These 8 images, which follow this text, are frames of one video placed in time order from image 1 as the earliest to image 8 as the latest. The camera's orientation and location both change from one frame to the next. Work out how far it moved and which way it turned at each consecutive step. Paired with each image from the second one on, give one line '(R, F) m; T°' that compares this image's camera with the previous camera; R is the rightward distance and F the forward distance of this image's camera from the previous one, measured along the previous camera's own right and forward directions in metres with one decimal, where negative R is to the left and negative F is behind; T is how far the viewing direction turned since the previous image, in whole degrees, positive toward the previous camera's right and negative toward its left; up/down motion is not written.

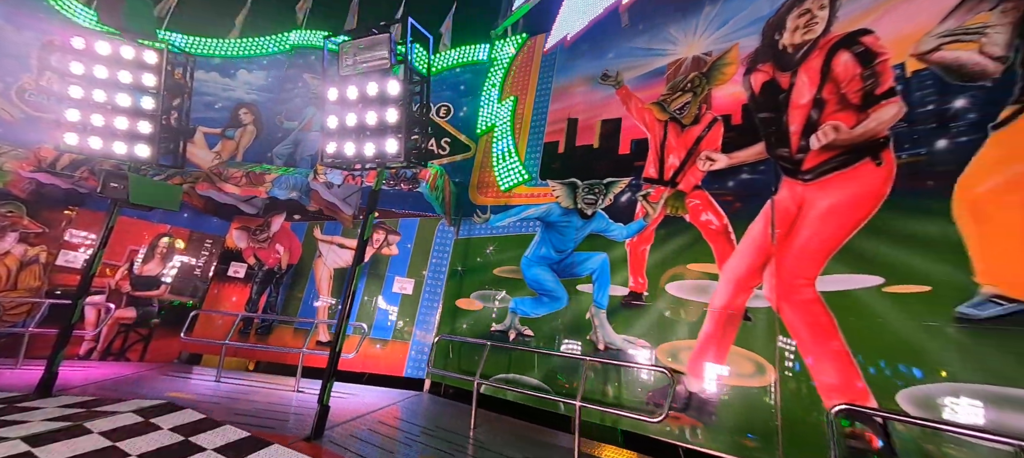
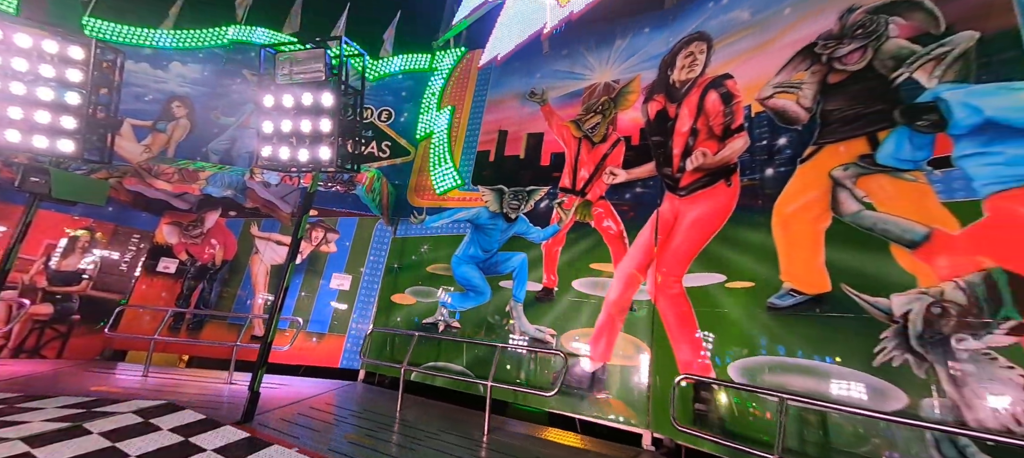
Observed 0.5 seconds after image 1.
(+0.4, -0.5) m; +6°
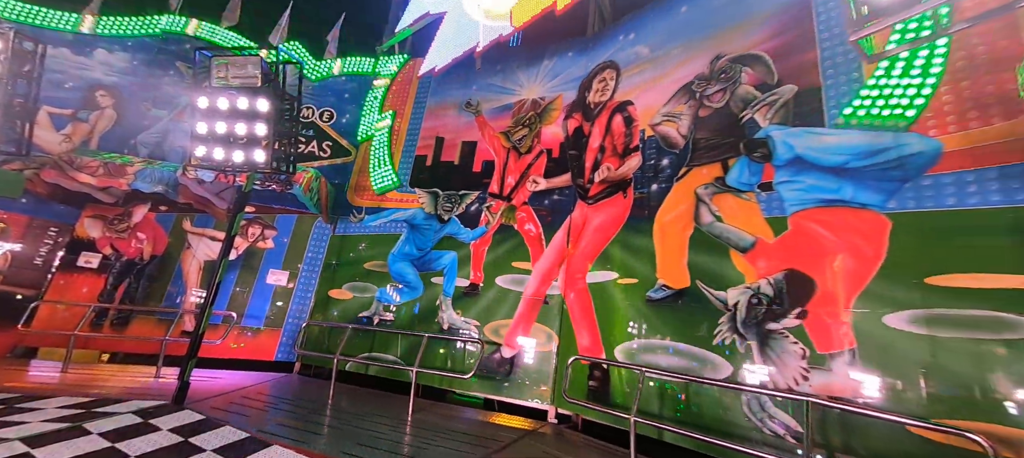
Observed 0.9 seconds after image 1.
(+0.4, -0.6) m; +6°
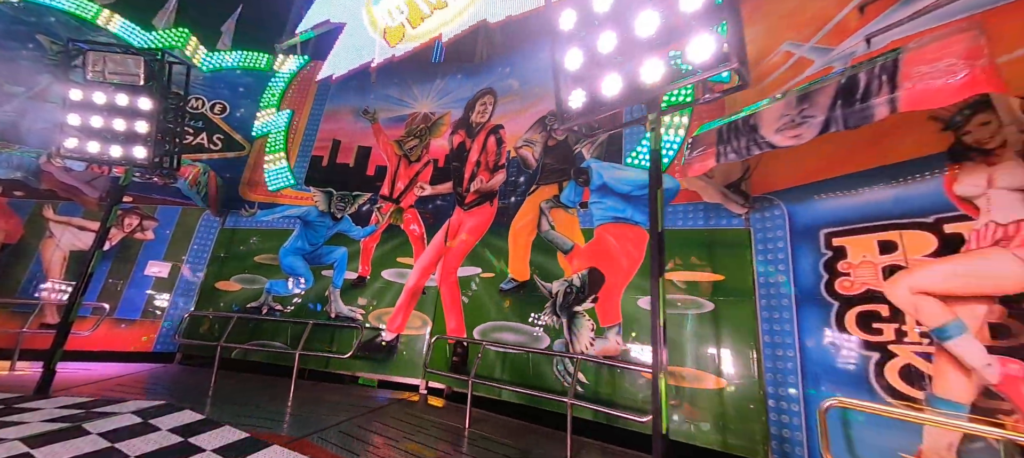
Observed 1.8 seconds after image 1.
(+0.7, -1.0) m; +11°
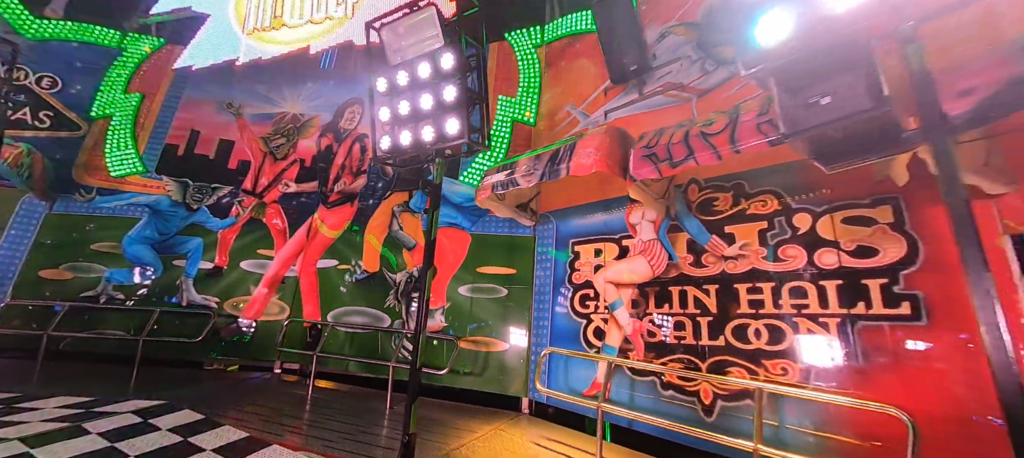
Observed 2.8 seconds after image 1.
(+0.9, -1.3) m; +14°
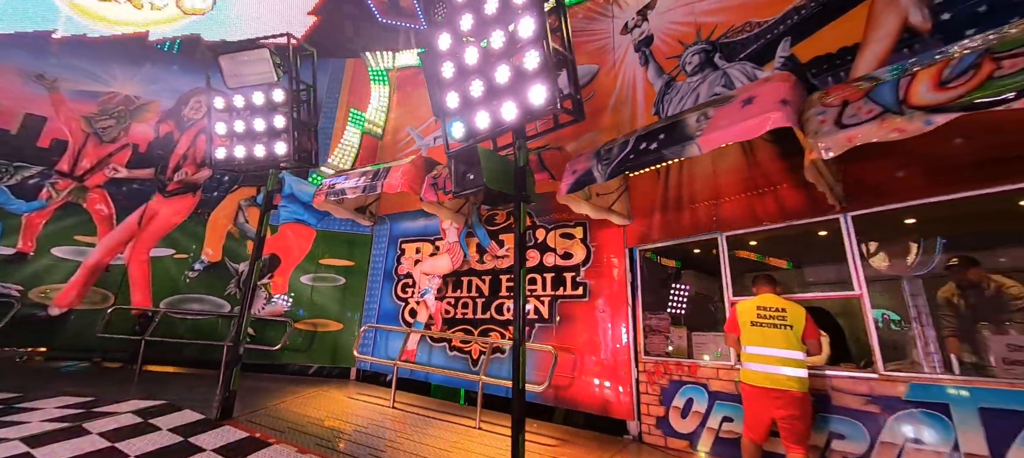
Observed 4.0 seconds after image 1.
(+1.0, -1.6) m; +16°
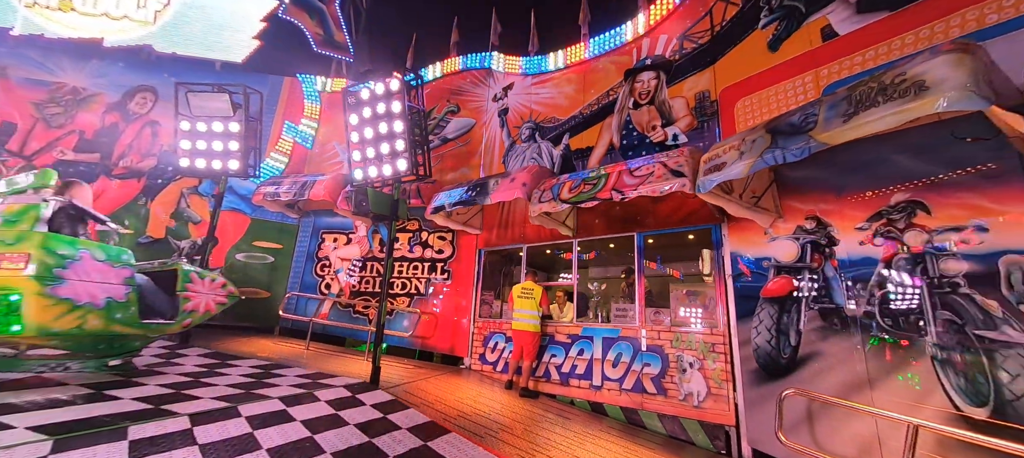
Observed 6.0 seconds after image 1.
(+1.1, -2.7) m; +9°
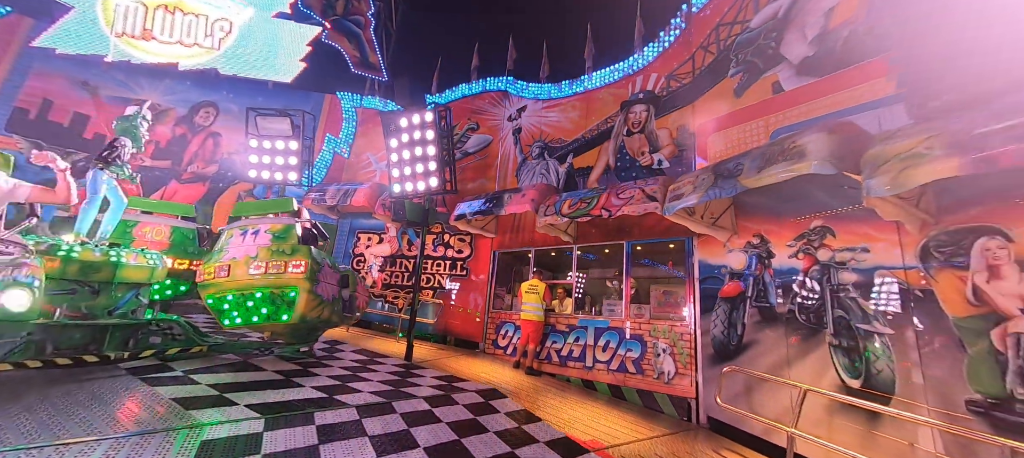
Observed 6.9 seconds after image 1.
(0.0, -1.3) m; -2°
